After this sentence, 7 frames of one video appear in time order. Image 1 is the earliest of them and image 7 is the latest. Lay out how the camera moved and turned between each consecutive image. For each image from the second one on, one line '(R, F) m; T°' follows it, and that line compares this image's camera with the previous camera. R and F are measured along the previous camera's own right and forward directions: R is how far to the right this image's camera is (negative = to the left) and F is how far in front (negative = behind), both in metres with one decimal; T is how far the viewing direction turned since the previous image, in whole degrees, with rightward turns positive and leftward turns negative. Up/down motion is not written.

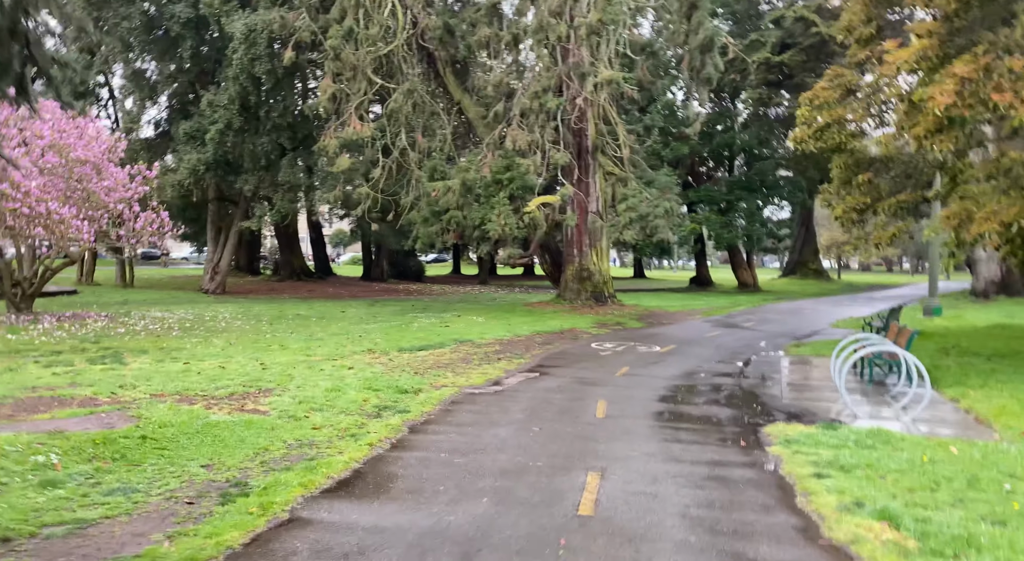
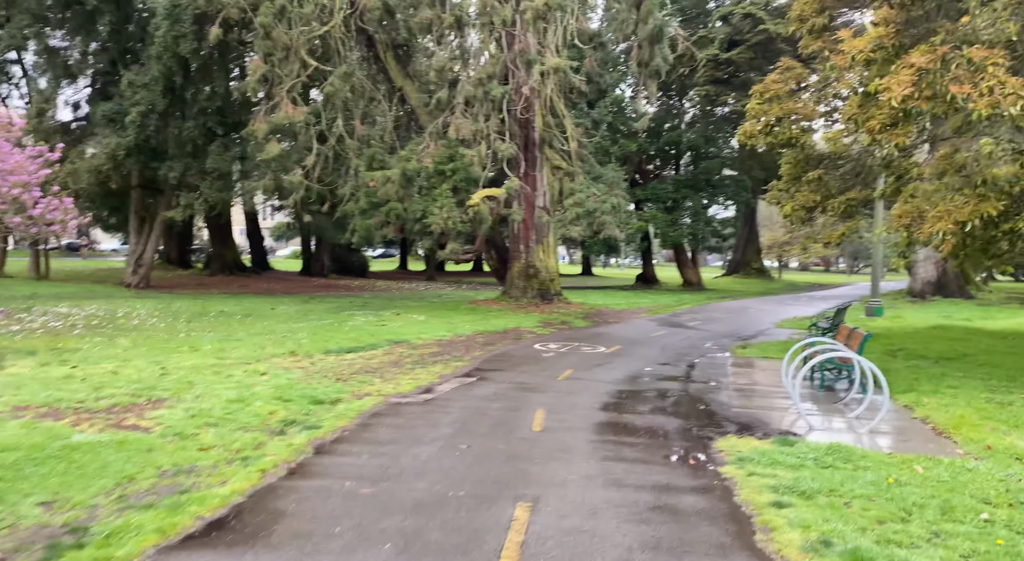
(+0.2, +0.9) m; +4°
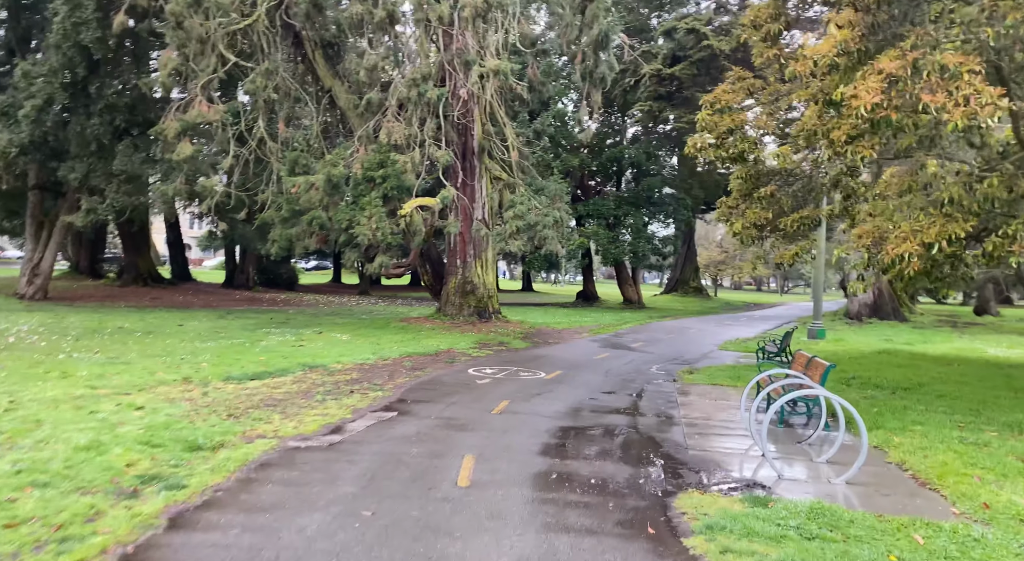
(+0.2, +1.3) m; +5°
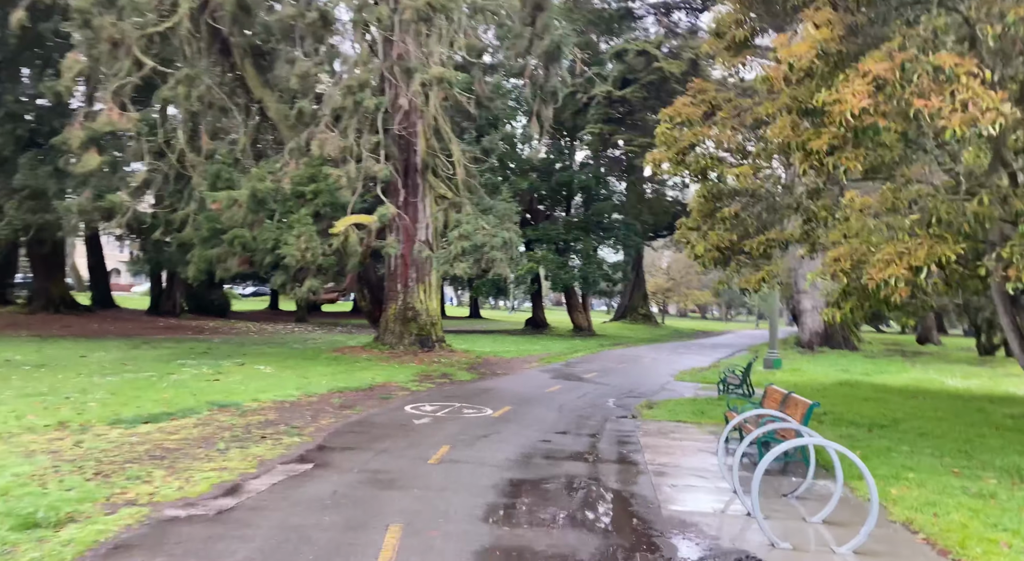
(+0.1, +1.3) m; +4°
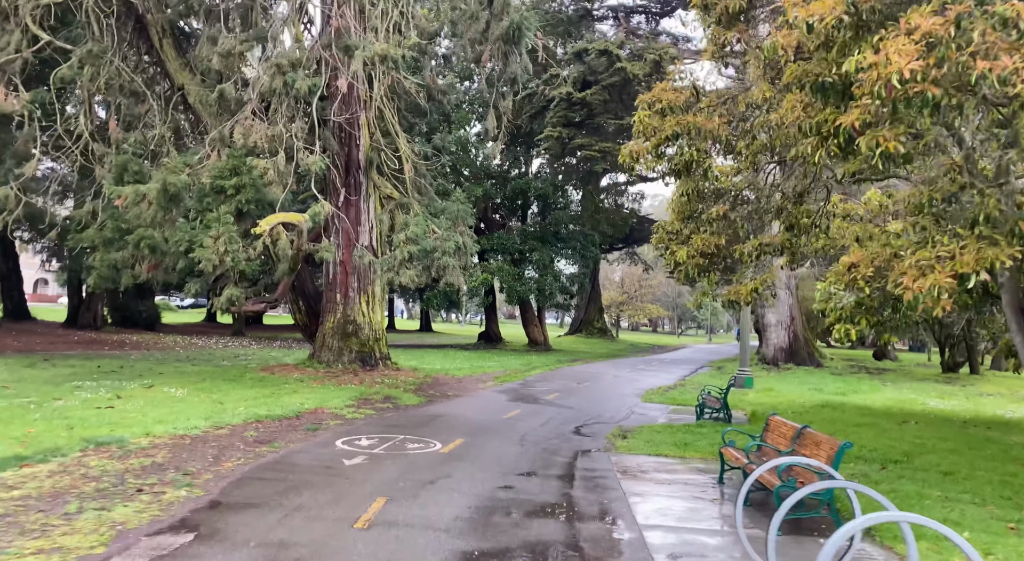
(0.0, +1.9) m; +4°
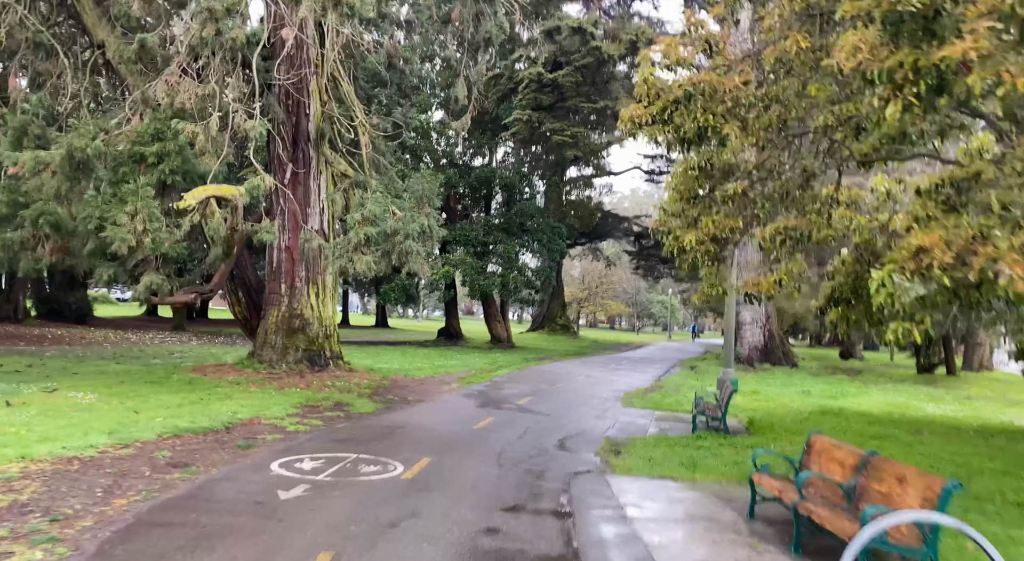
(-0.3, +1.8) m; +4°
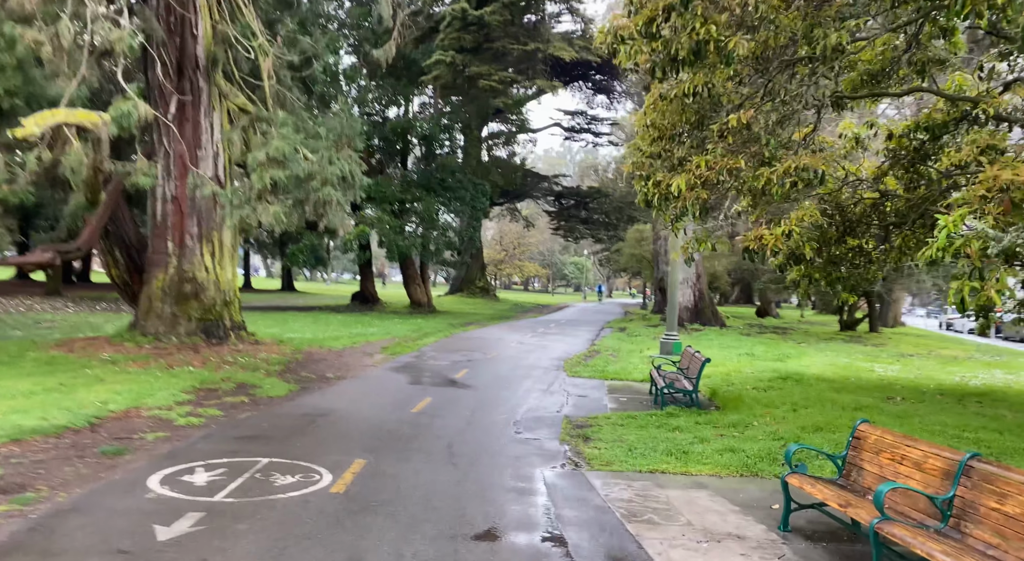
(-0.5, +1.9) m; +7°
